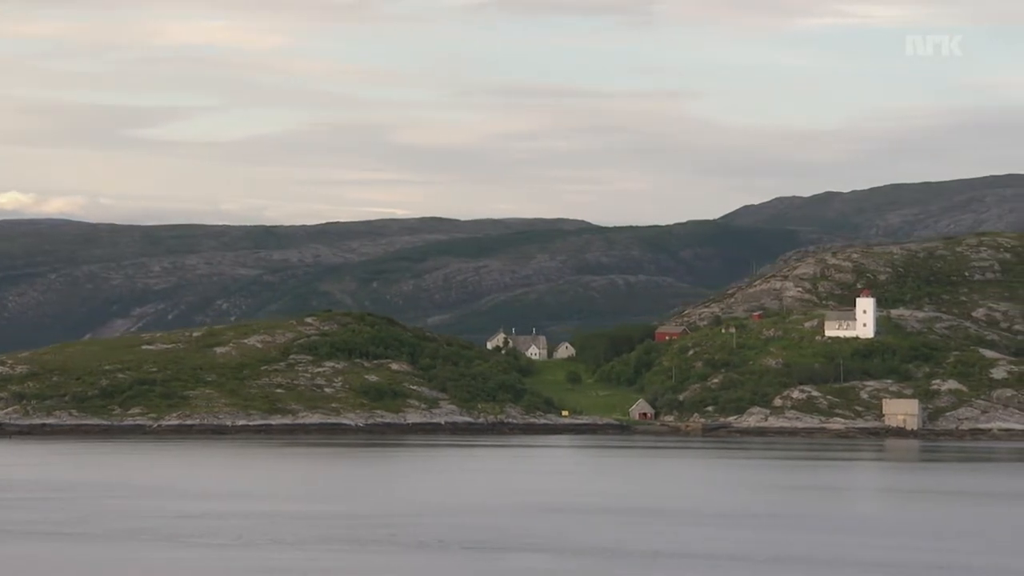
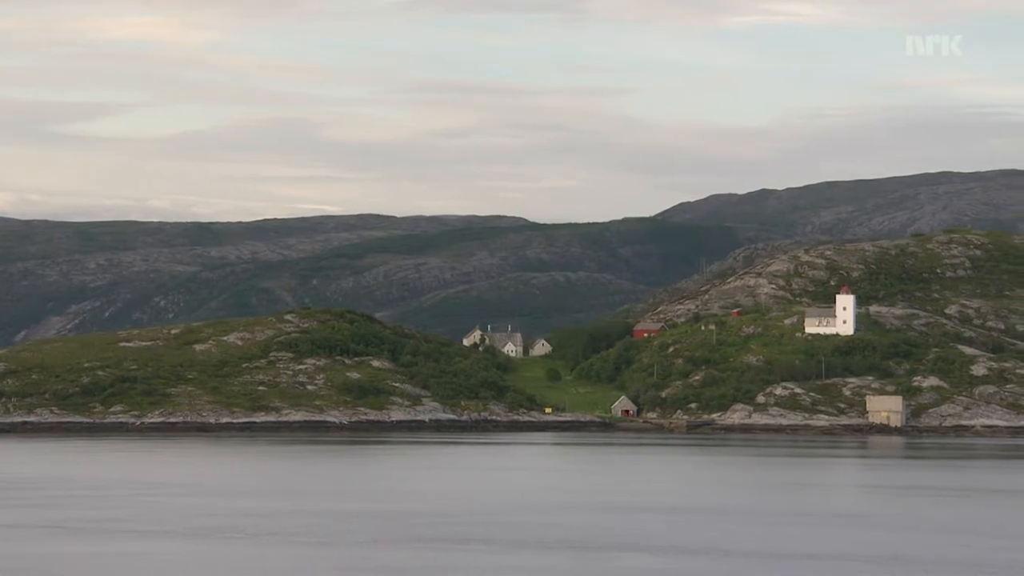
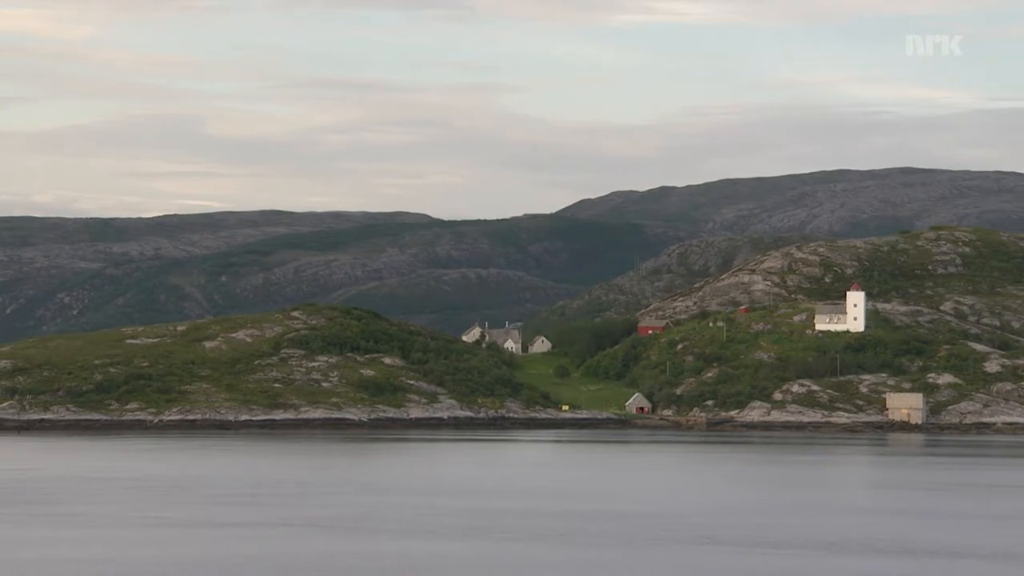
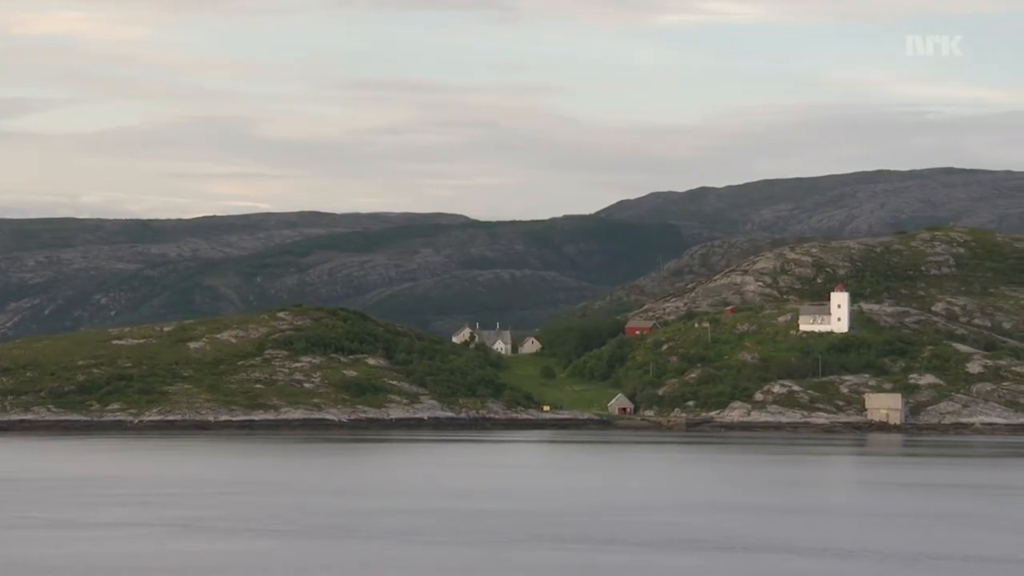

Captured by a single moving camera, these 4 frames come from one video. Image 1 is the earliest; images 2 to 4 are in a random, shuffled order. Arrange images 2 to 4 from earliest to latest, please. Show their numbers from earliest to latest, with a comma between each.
2, 4, 3
